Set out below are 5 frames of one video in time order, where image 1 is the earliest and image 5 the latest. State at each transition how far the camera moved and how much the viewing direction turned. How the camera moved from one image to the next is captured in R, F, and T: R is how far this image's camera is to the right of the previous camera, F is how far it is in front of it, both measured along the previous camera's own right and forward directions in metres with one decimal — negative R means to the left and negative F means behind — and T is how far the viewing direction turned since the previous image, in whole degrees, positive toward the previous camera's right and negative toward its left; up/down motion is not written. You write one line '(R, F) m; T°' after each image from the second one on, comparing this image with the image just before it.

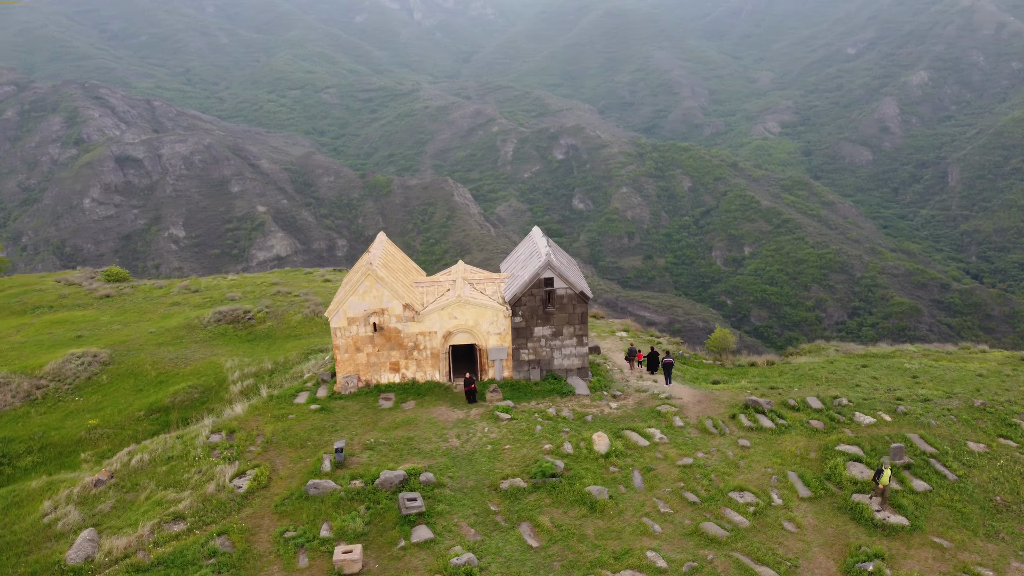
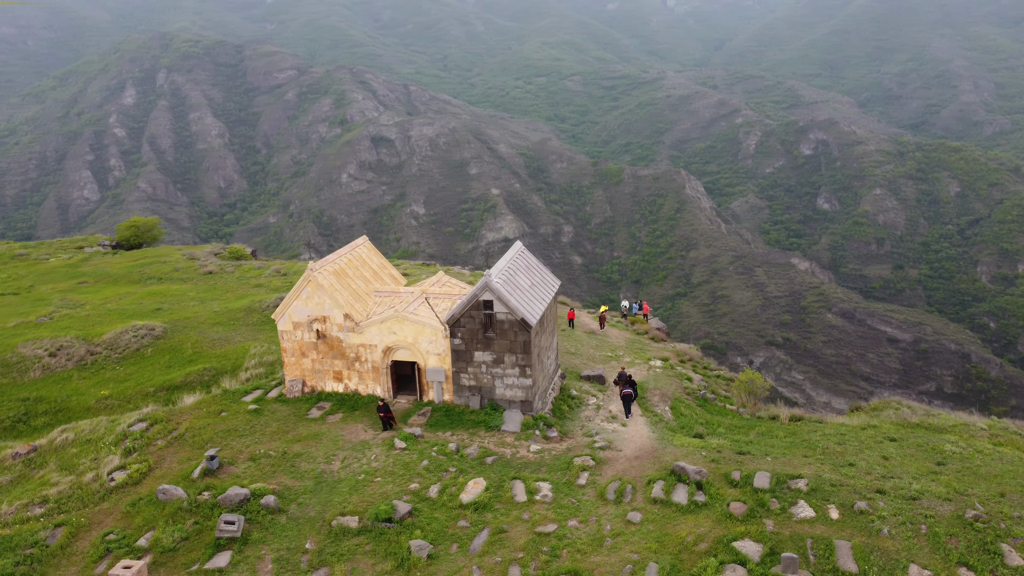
(+5.5, +2.0) m; -17°
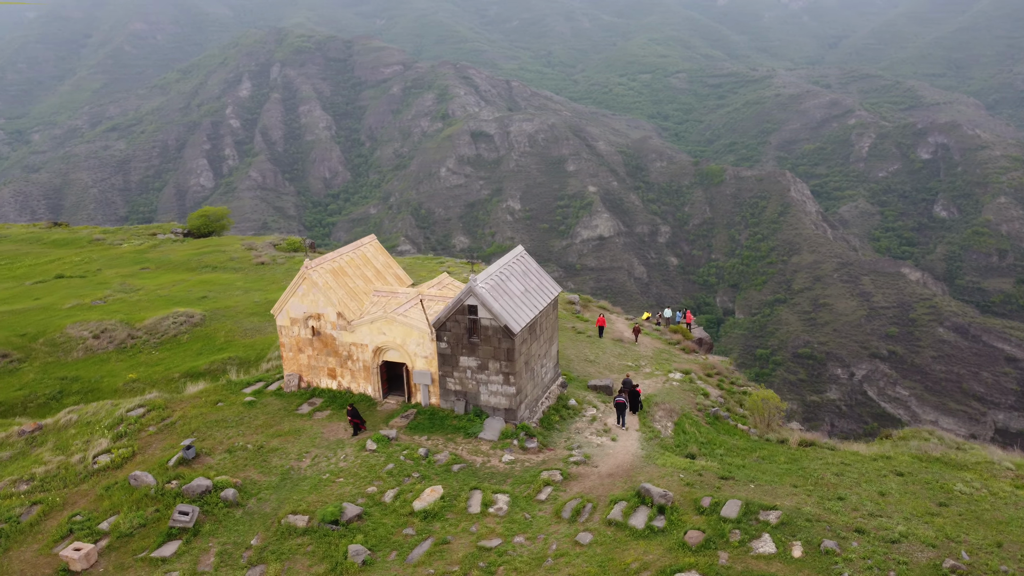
(+2.1, +0.4) m; -7°
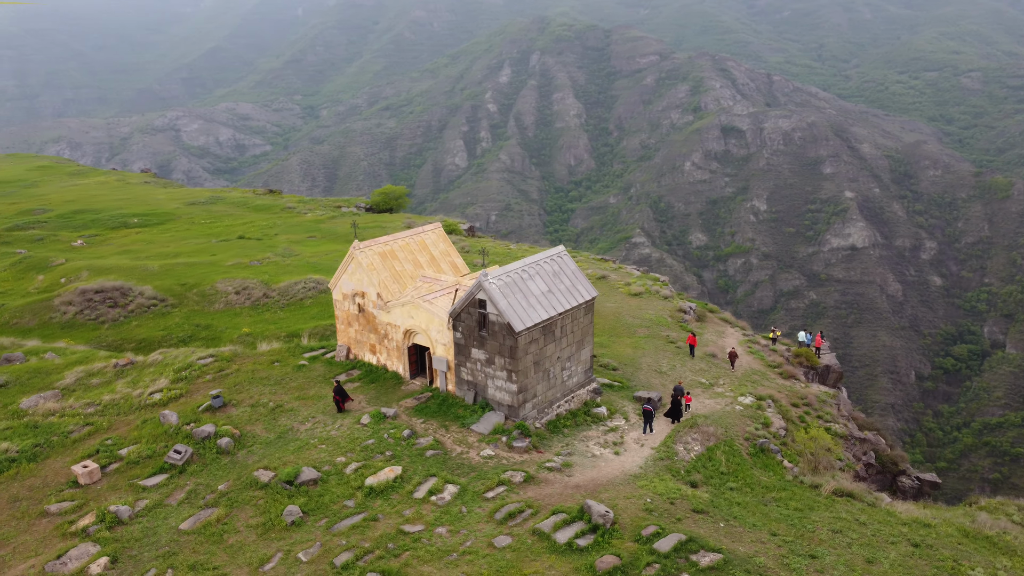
(+4.2, +0.5) m; -17°
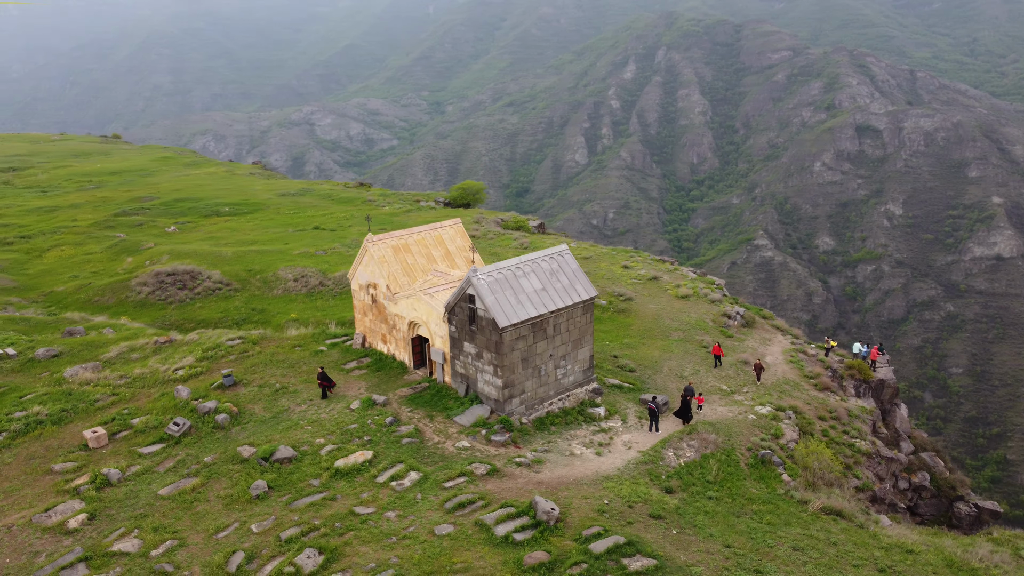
(+2.5, 0.0) m; -9°
